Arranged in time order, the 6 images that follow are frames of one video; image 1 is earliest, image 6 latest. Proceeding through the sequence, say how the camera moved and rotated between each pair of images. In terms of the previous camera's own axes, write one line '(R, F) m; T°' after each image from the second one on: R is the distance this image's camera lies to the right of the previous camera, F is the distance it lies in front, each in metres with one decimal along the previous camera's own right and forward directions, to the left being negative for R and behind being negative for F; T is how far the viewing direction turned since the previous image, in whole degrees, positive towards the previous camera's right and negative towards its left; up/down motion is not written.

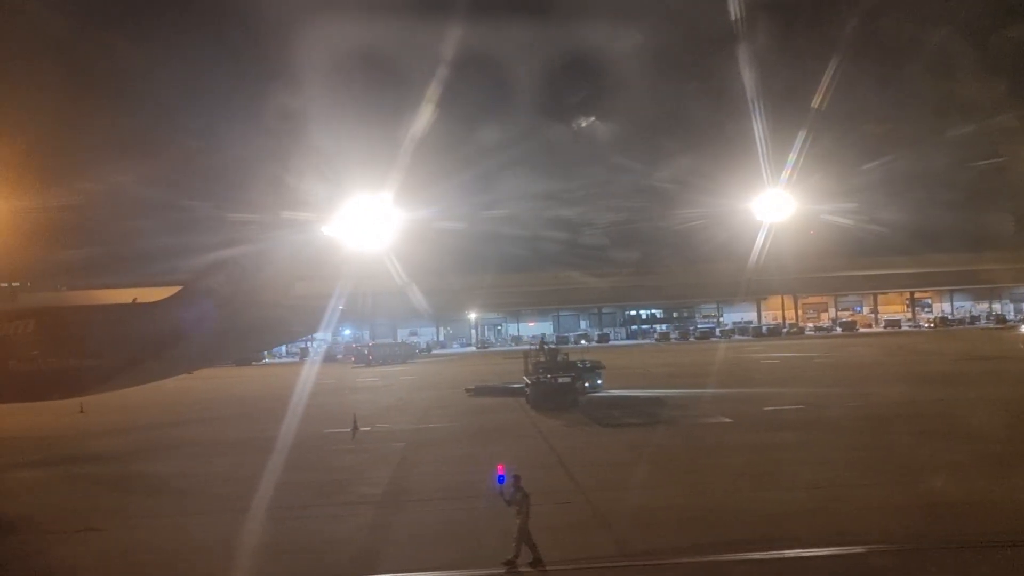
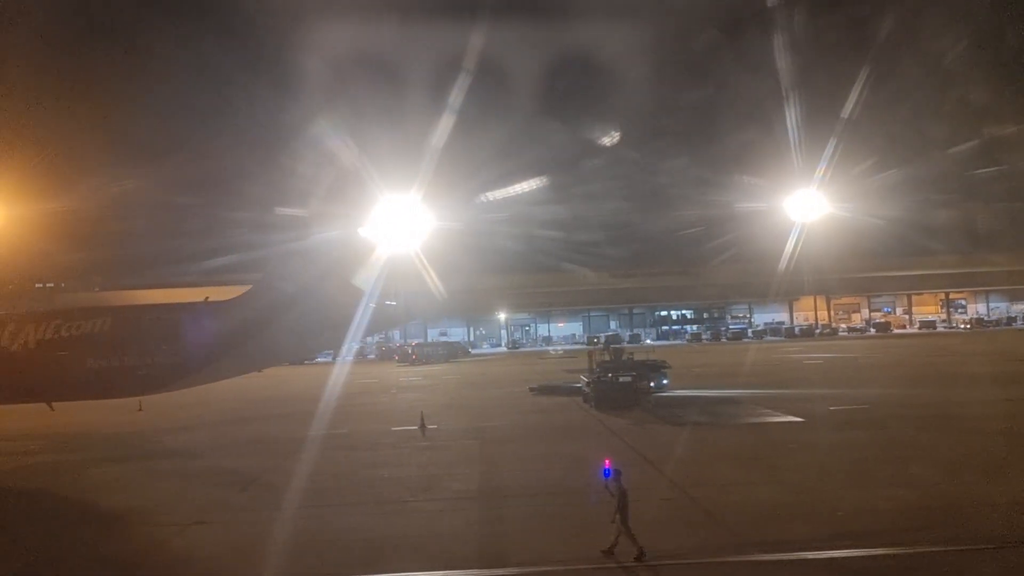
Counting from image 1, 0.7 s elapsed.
(-1.1, -0.2) m; -1°
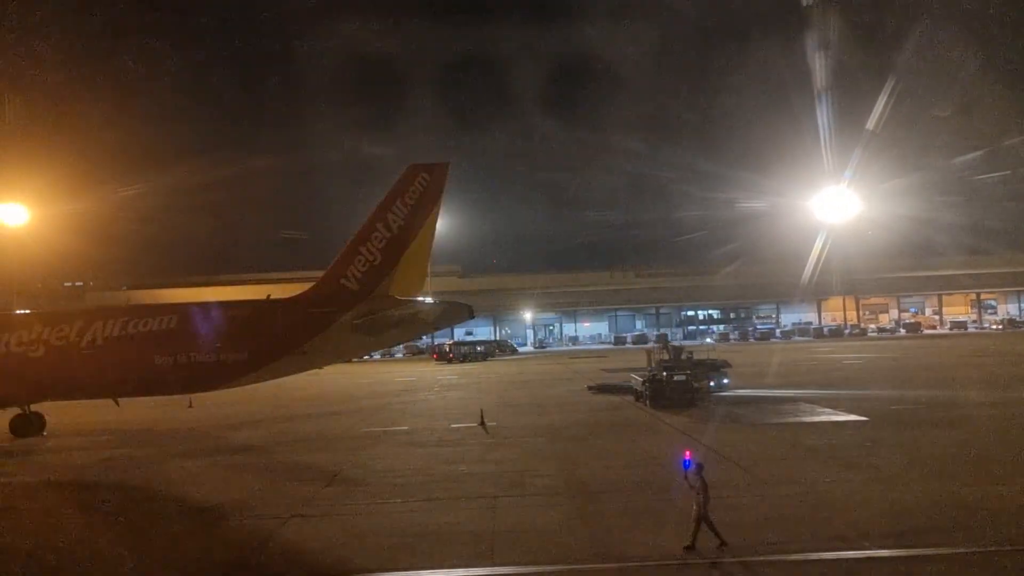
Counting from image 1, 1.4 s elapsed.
(-1.1, -0.1) m; -1°
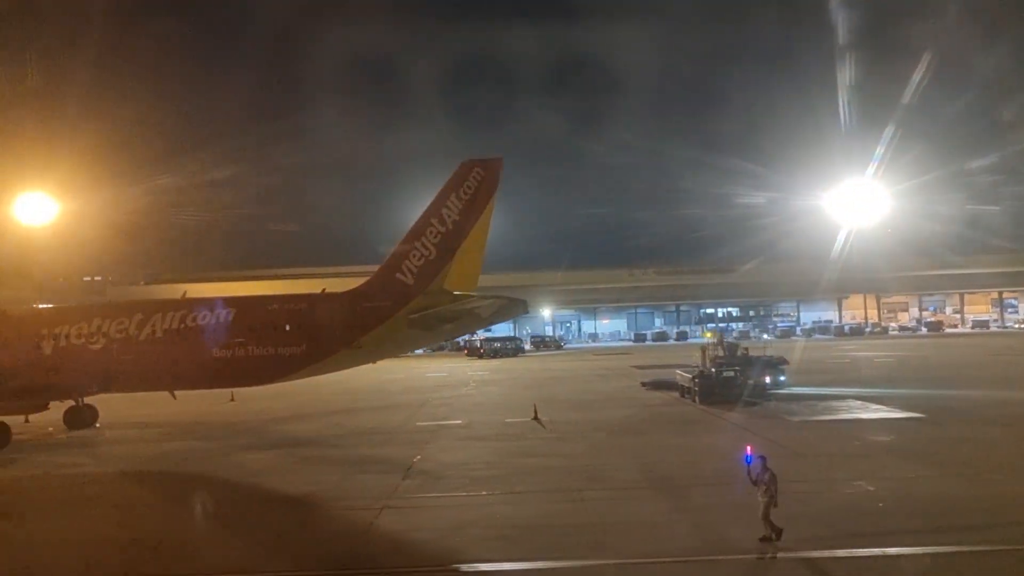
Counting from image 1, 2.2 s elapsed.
(-1.1, 0.0) m; 0°
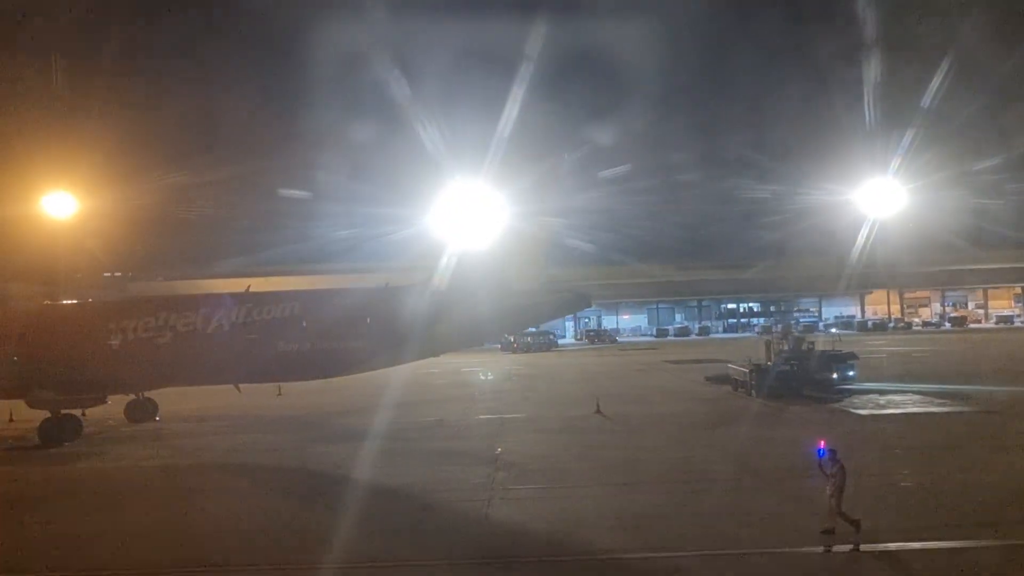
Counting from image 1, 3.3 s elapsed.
(-1.4, 0.0) m; 0°
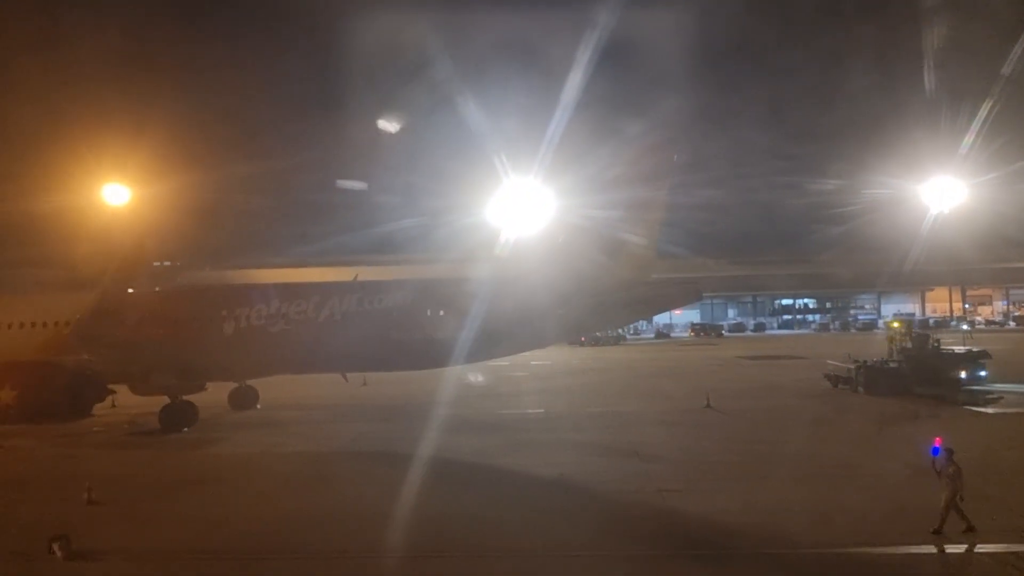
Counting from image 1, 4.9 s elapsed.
(-1.9, +0.2) m; -2°
